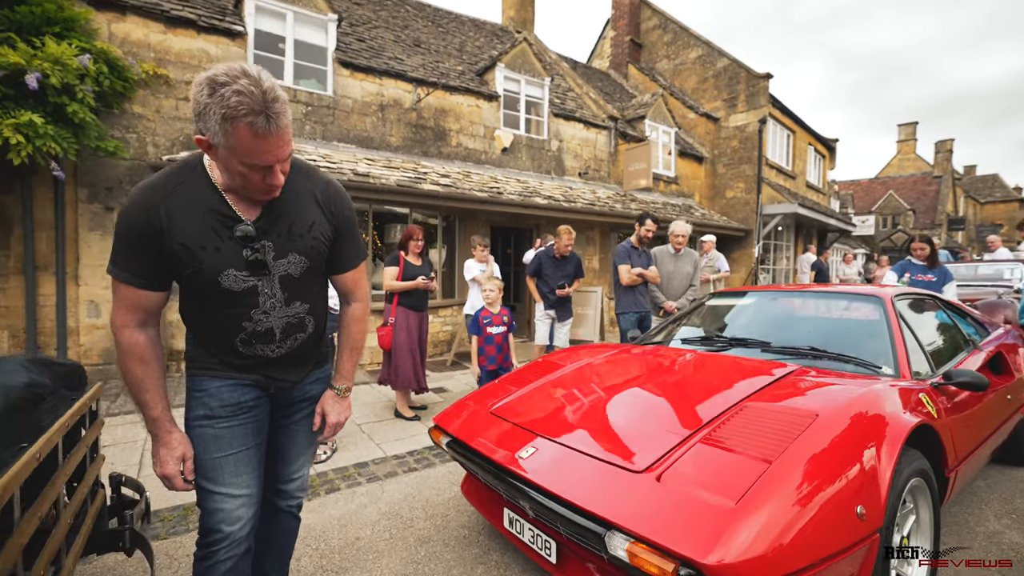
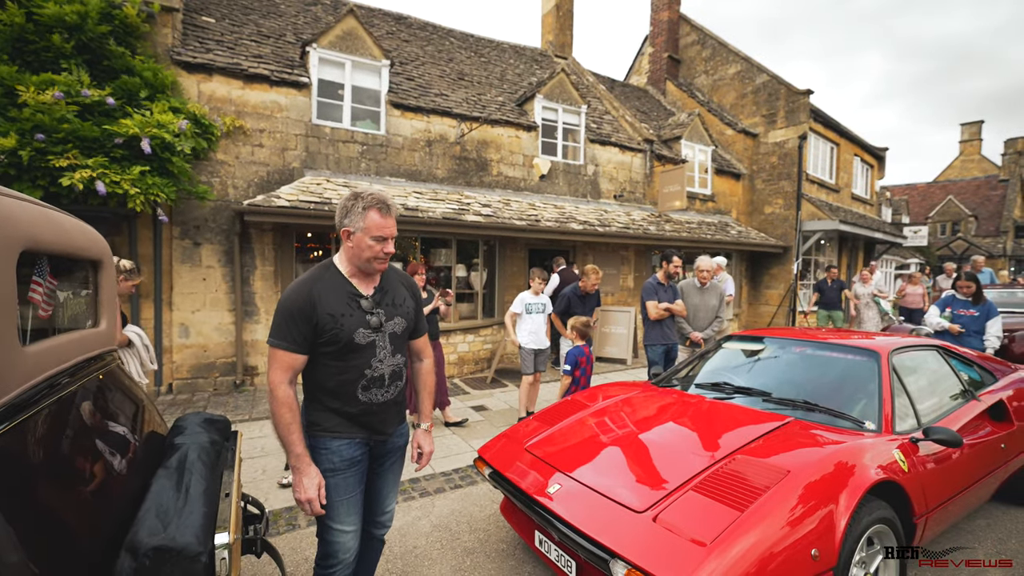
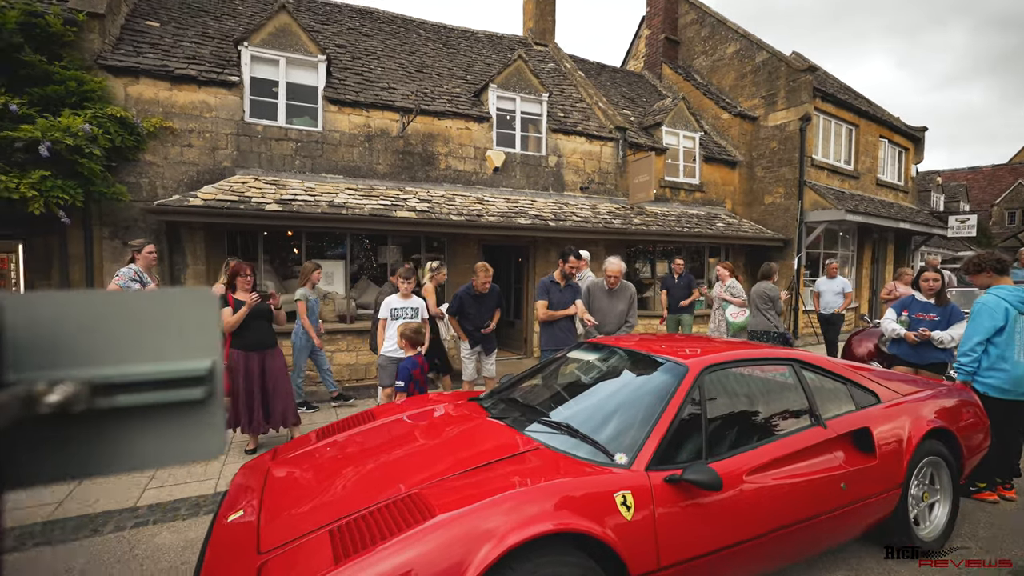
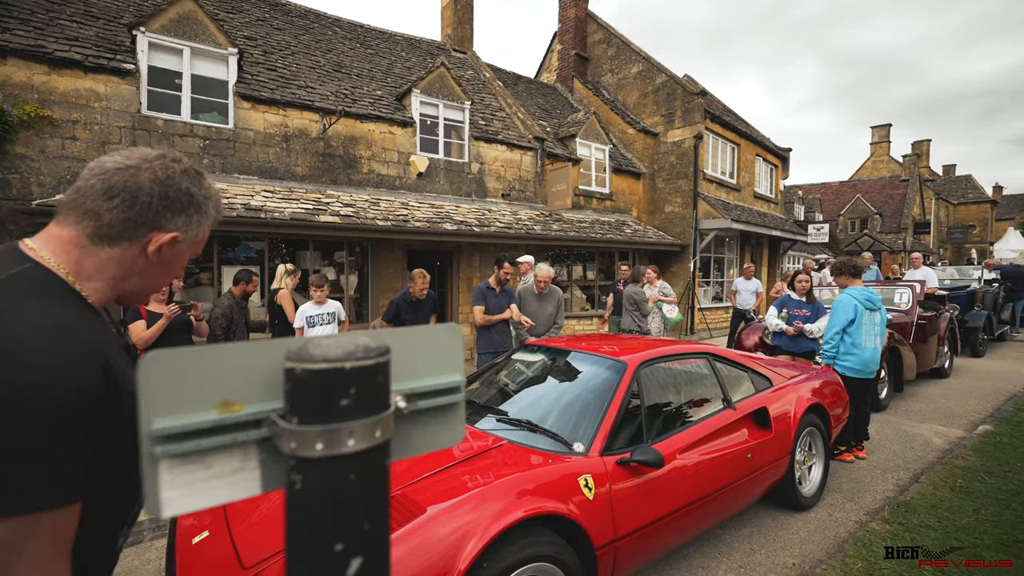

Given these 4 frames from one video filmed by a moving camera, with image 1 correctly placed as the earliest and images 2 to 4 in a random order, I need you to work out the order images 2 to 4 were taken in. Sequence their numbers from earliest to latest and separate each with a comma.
2, 4, 3
